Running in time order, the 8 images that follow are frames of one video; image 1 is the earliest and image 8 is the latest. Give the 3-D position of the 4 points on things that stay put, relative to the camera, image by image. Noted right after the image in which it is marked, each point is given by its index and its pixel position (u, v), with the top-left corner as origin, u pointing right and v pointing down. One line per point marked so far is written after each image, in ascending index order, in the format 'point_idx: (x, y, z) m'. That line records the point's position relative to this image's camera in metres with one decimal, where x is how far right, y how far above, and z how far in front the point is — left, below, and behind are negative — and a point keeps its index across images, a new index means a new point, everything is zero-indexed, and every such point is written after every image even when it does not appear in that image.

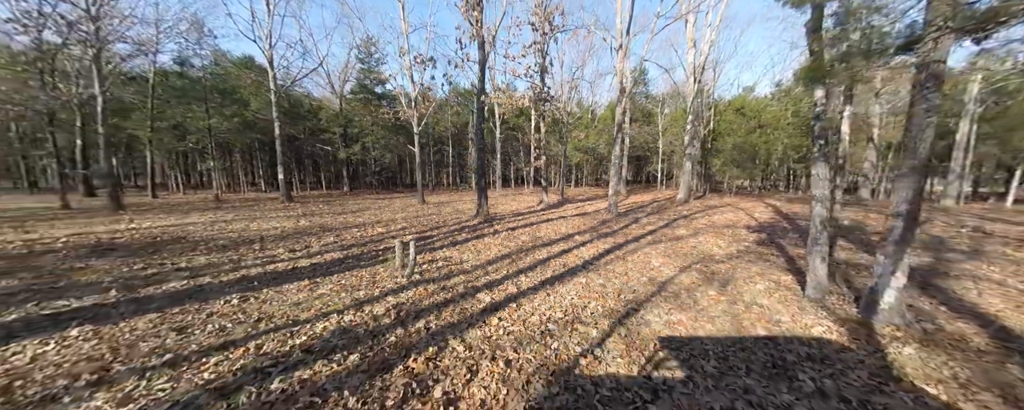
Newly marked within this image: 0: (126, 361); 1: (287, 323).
0: (-3.5, -1.4, +2.8) m
1: (-2.6, -1.4, +3.5) m
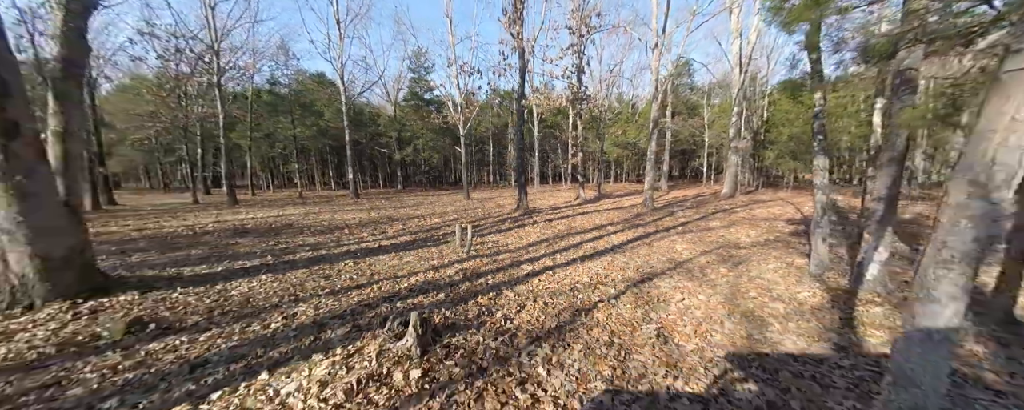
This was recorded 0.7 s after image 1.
0: (-3.0, -1.3, +4.4) m
1: (-2.0, -1.2, +5.0) m
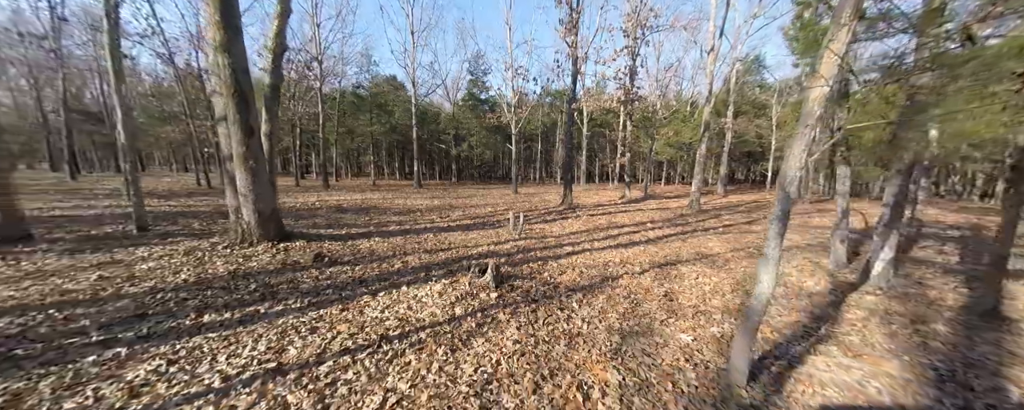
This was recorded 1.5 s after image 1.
0: (-2.1, -0.9, +6.2) m
1: (-1.0, -0.9, +6.6) m
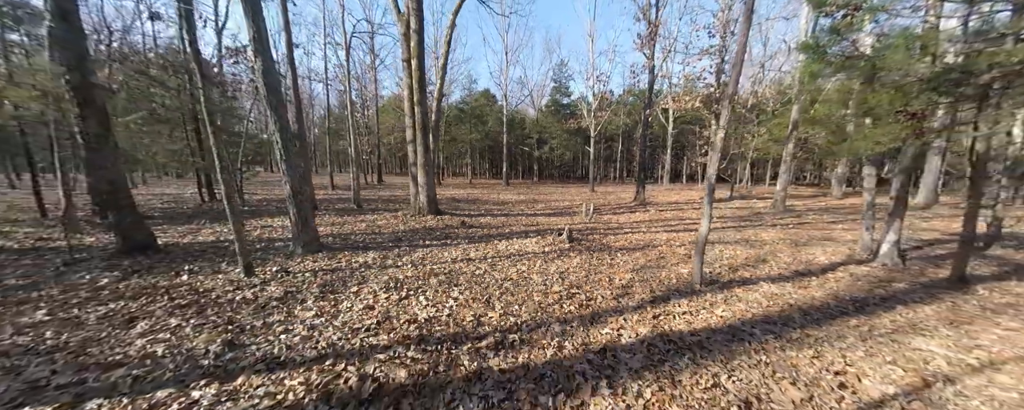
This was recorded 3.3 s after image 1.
0: (0.0, -0.6, +9.4) m
1: (+1.2, -0.6, +9.5) m
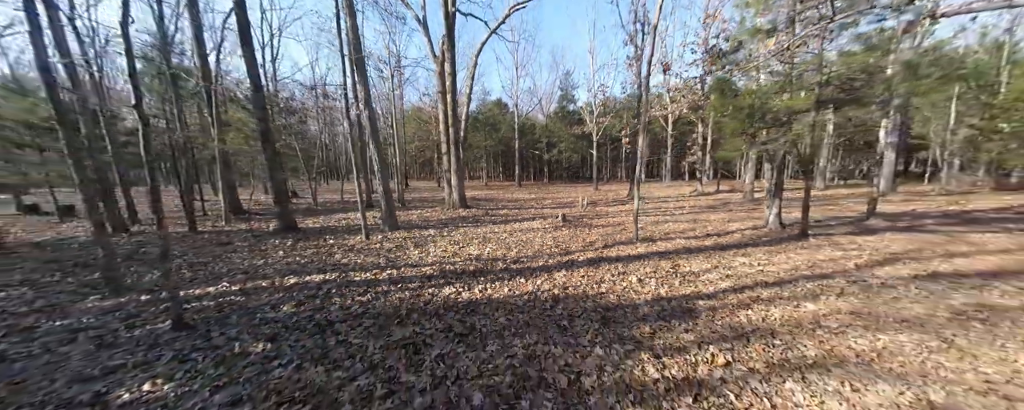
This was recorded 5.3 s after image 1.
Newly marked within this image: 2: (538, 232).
0: (+0.5, -0.3, +12.6) m
1: (+1.6, -0.3, +12.7) m
2: (+0.8, -0.8, +9.1) m
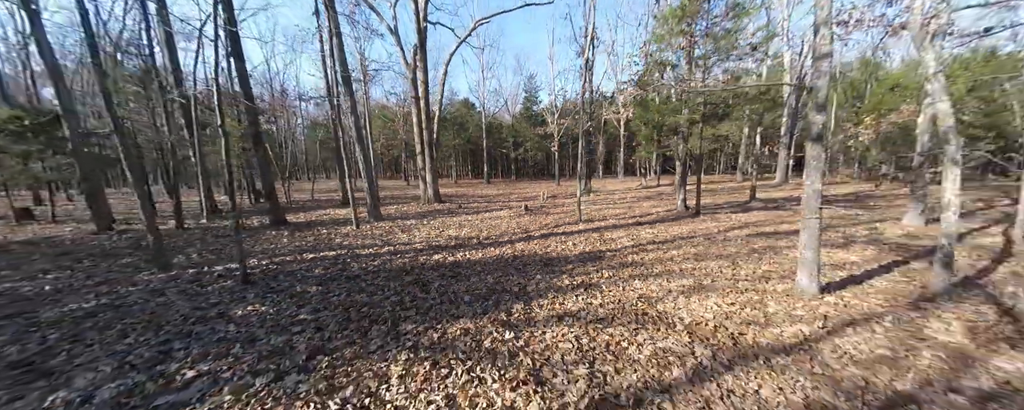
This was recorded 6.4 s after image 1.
0: (-1.0, 0.0, +14.5) m
1: (+0.2, 0.0, +14.7) m
2: (-0.3, -0.5, +11.1) m
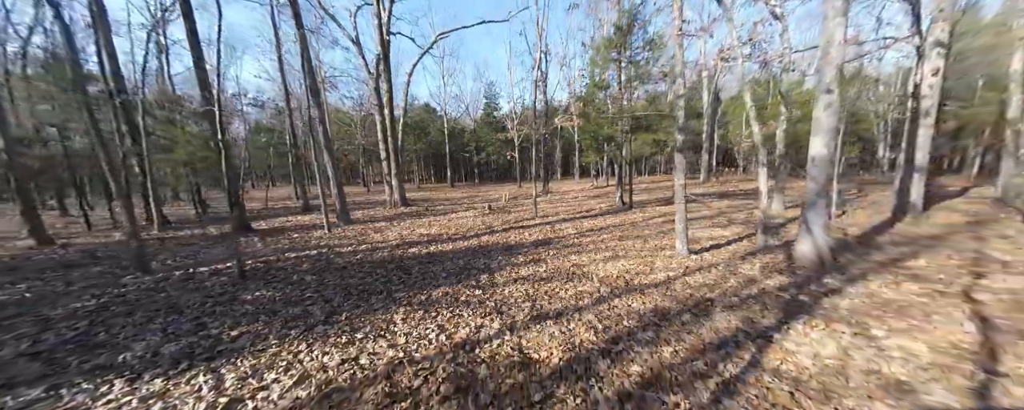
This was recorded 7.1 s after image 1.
0: (-2.9, -0.1, +15.7) m
1: (-1.8, 0.0, +16.0) m
2: (-1.8, -0.6, +12.3) m
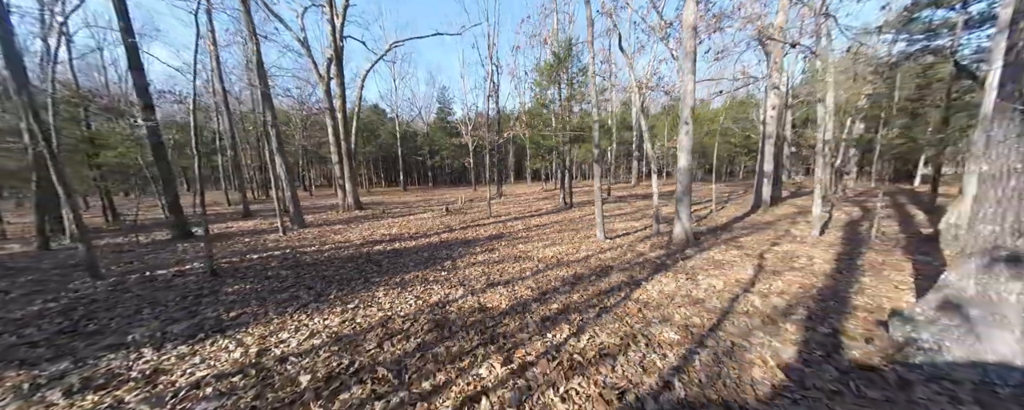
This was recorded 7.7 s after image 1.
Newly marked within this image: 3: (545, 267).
0: (-5.4, -0.2, +16.3) m
1: (-4.3, -0.2, +16.9) m
2: (-3.8, -0.6, +13.2) m
3: (+0.7, -1.2, +5.8) m
